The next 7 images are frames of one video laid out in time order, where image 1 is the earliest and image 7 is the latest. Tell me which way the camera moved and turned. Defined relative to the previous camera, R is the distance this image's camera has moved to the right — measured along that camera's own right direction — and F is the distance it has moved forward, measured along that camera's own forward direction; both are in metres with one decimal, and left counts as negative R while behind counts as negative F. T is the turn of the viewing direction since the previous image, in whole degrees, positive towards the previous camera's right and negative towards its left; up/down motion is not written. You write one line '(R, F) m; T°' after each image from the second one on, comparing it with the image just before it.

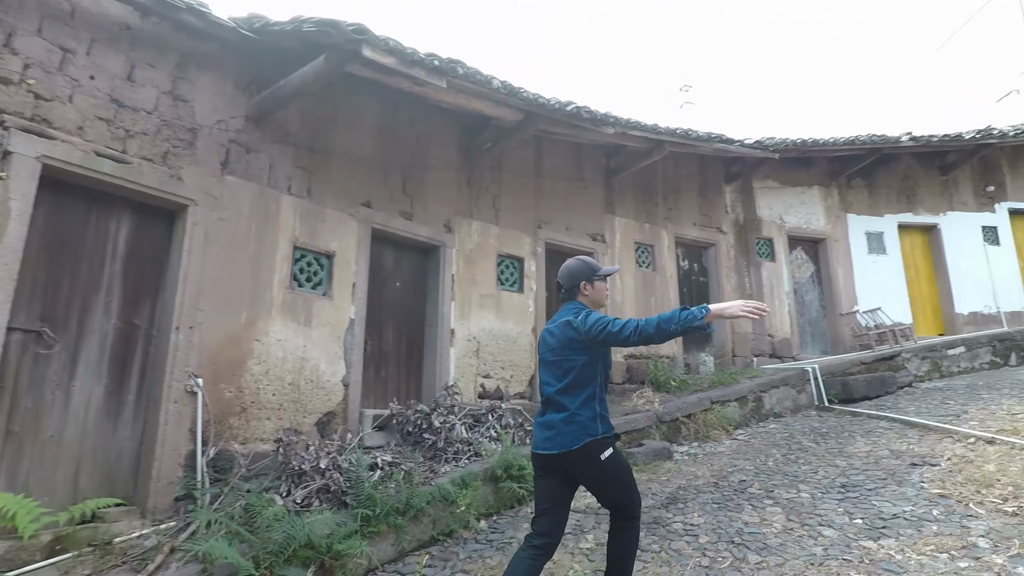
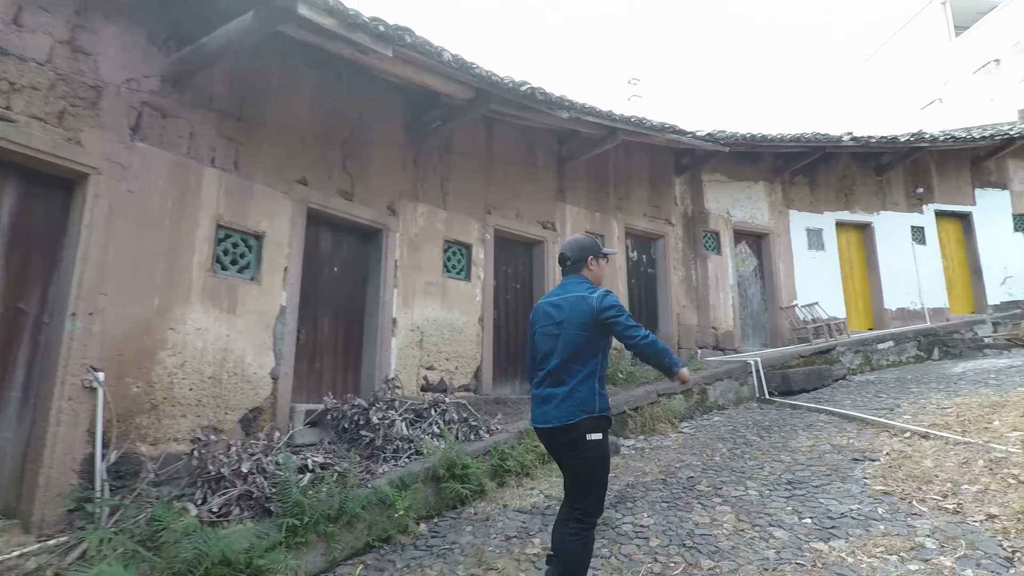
(0.0, +0.2) m; +5°
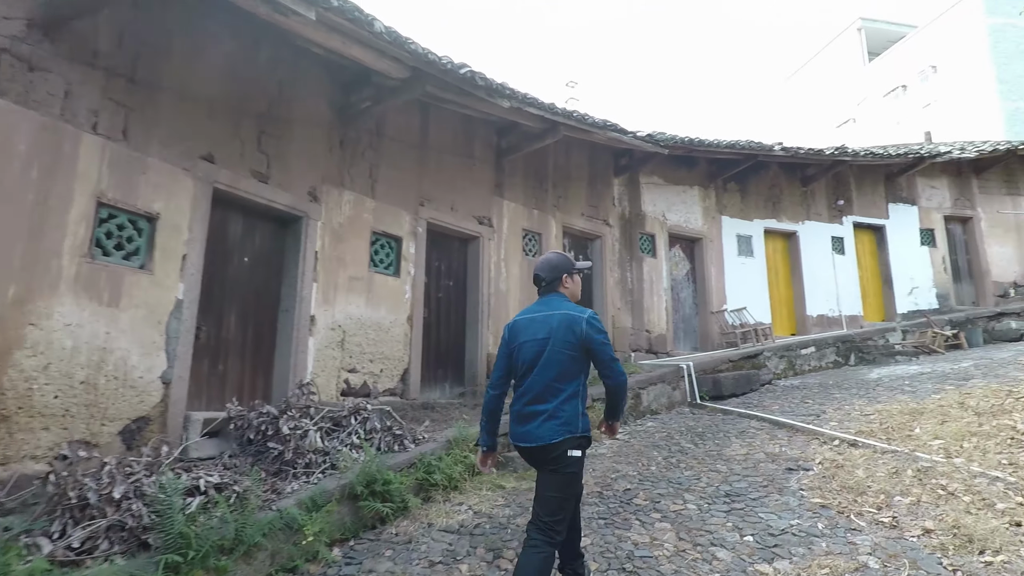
(0.0, +0.3) m; +7°
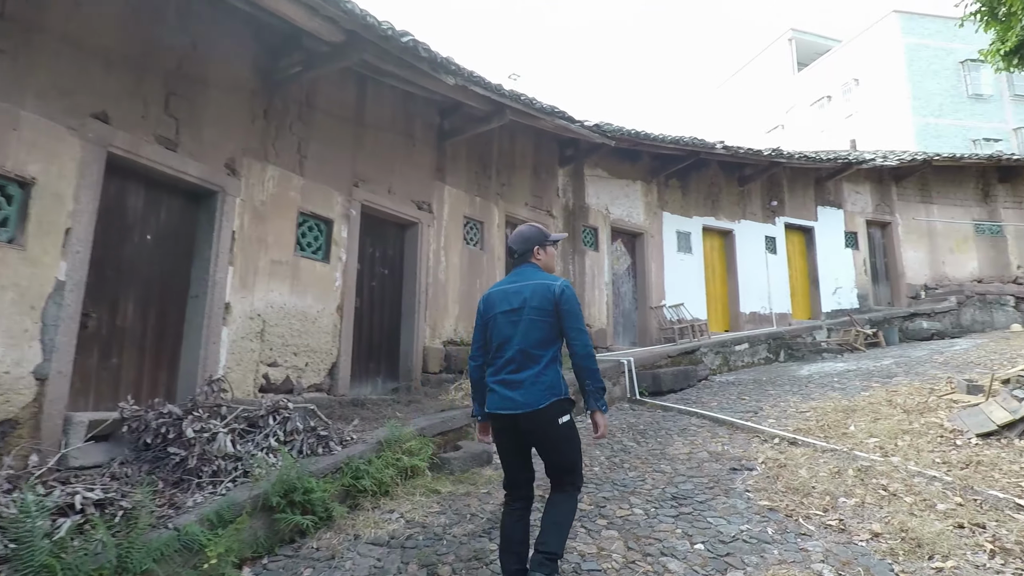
(0.0, +0.3) m; +6°
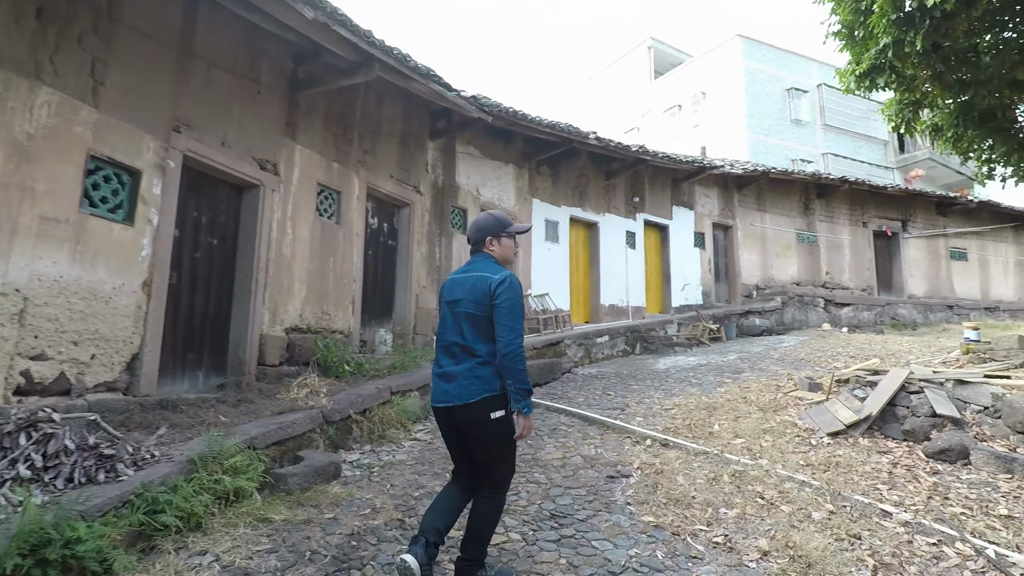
(-0.1, +0.6) m; +14°
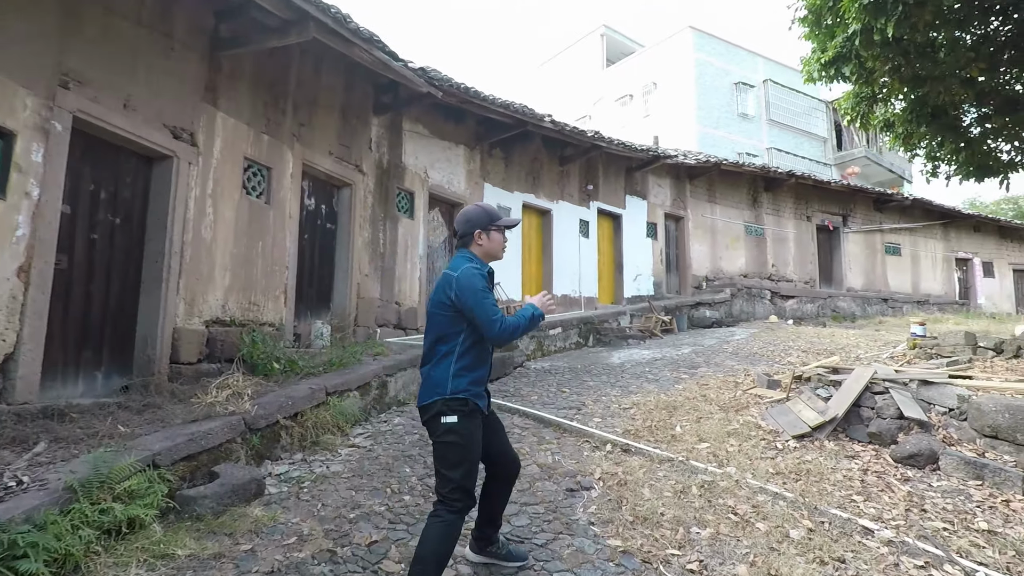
(0.0, +0.4) m; +5°
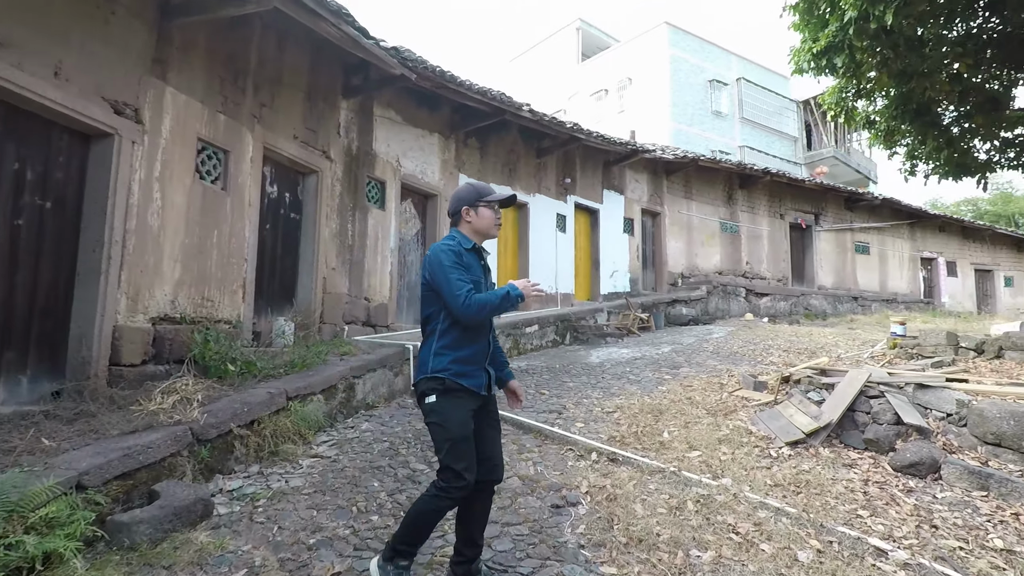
(-0.1, +0.3) m; +3°
